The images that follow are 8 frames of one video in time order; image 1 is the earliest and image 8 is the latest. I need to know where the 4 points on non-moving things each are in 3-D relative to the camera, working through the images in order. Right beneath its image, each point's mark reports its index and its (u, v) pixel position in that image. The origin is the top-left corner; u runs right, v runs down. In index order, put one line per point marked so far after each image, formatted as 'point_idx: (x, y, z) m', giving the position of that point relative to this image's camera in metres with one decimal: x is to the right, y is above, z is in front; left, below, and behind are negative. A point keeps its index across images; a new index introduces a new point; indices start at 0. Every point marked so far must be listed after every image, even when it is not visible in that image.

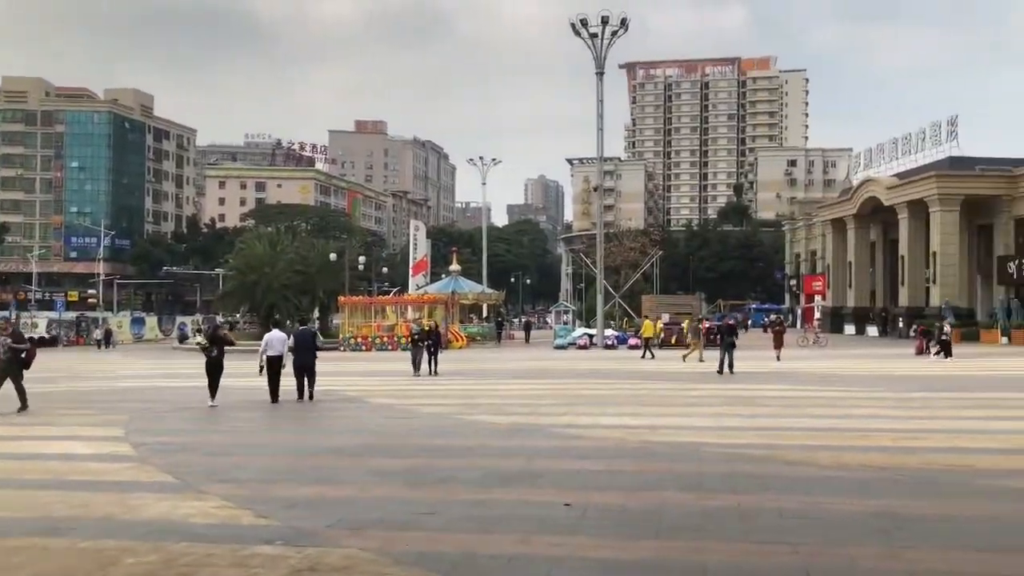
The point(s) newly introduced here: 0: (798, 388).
0: (+5.2, -1.8, +16.7) m
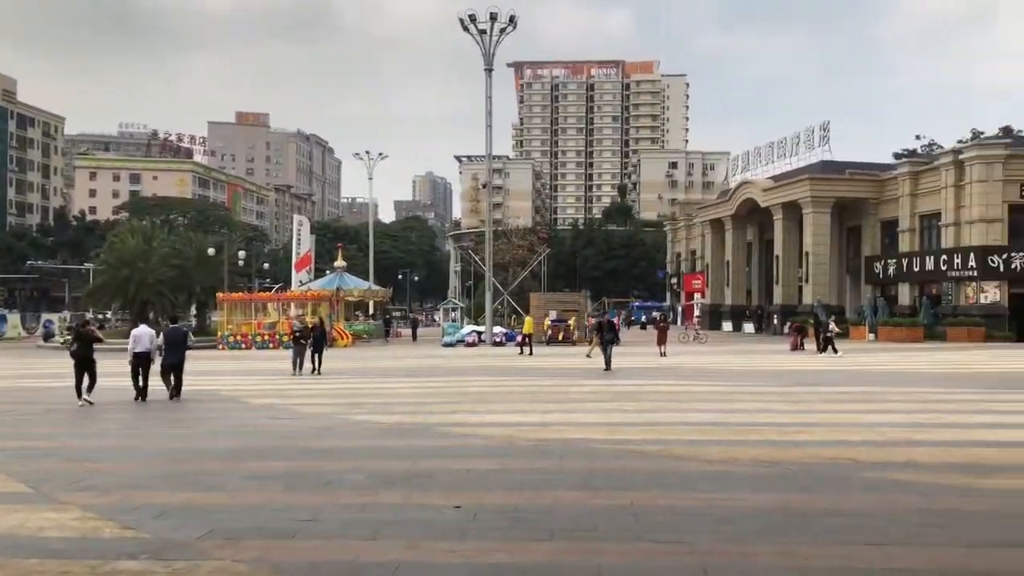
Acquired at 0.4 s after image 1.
0: (+3.2, -1.7, +17.0) m
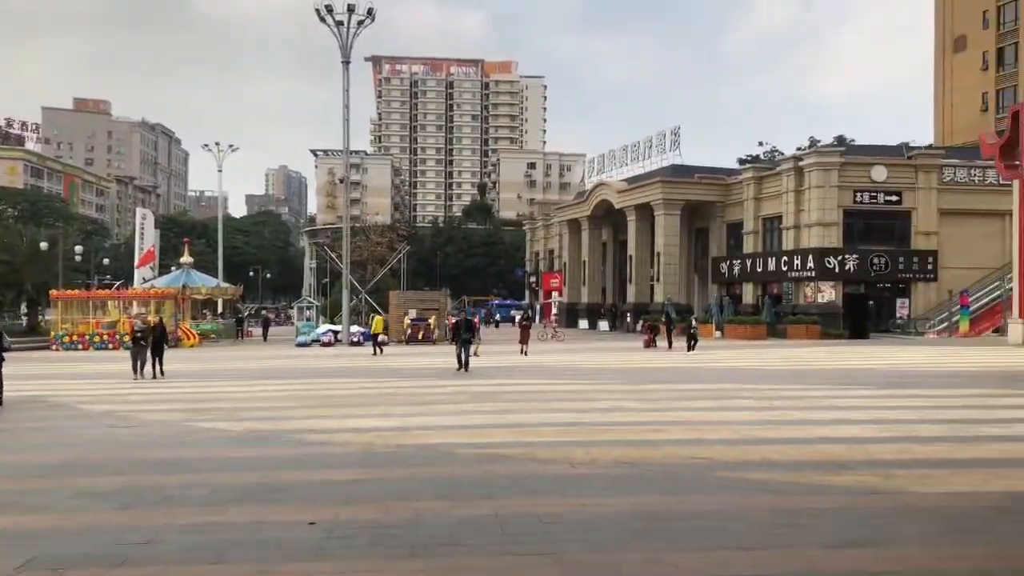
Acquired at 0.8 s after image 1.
0: (+0.6, -1.7, +16.9) m
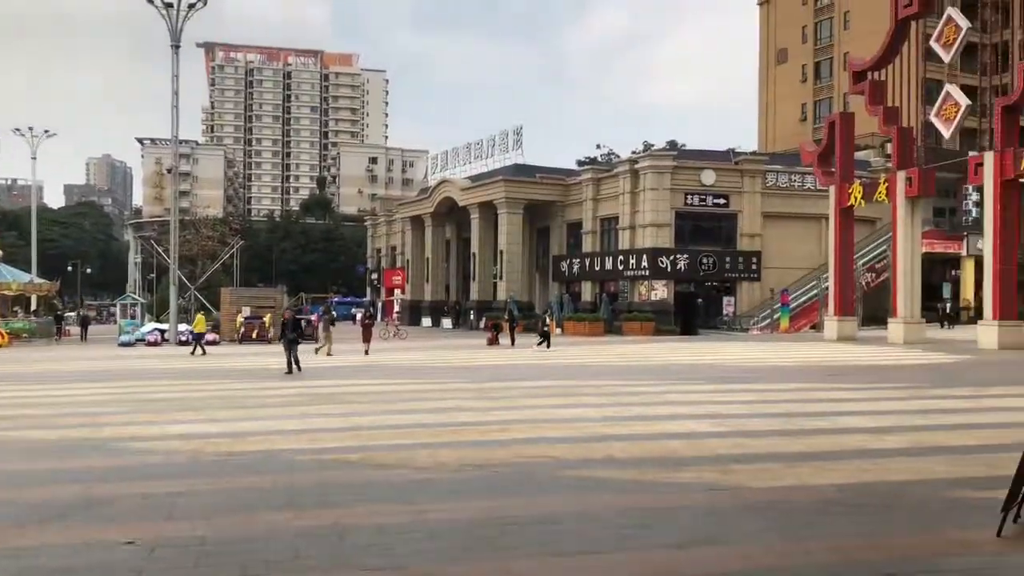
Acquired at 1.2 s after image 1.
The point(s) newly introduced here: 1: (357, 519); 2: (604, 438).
0: (-2.2, -1.7, +16.5) m
1: (-1.1, -1.6, +6.2) m
2: (+0.9, -1.5, +9.4) m
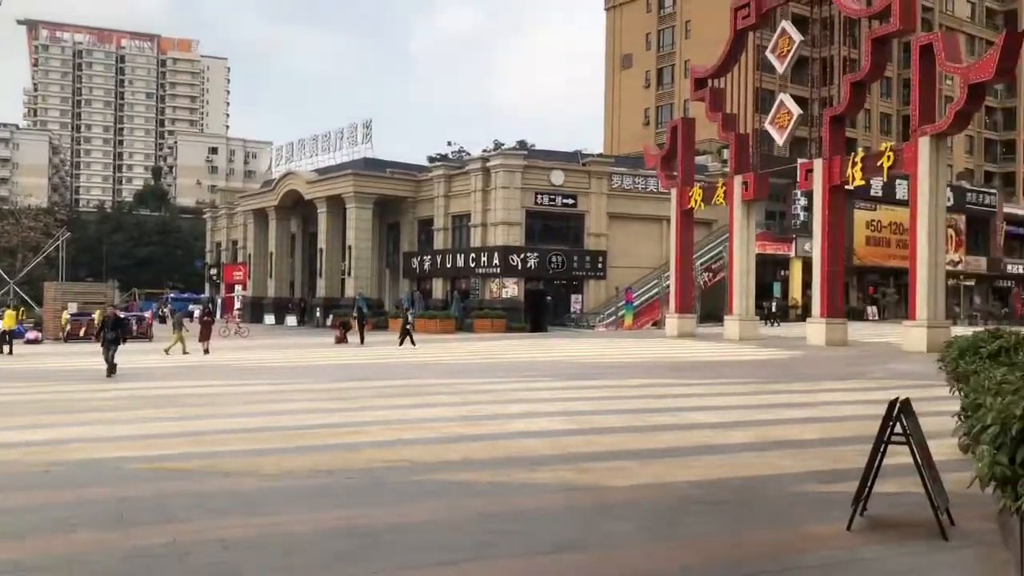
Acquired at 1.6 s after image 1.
0: (-4.8, -1.6, +15.7) m
1: (-2.0, -1.5, +5.7) m
2: (-0.5, -1.5, +9.2) m
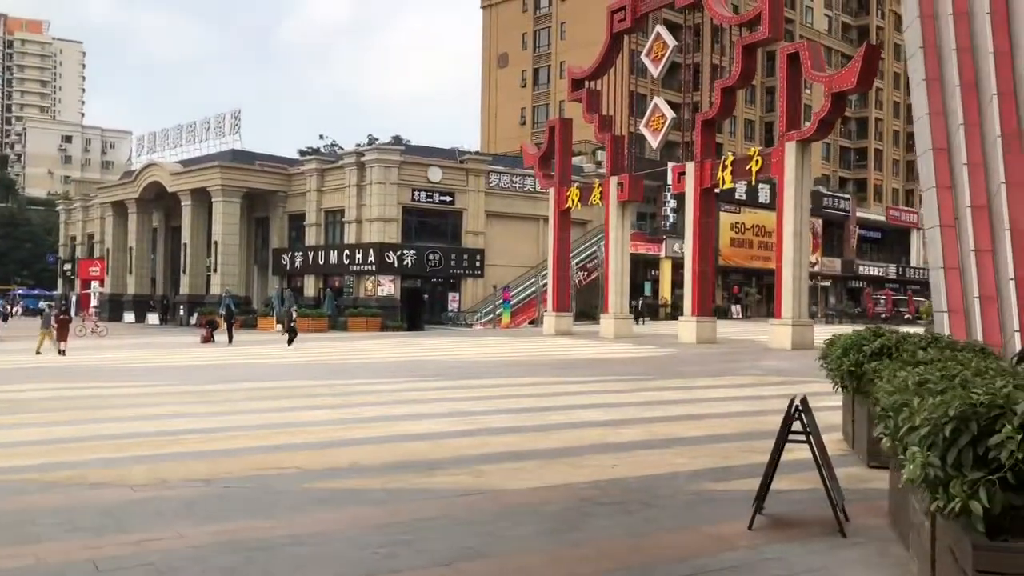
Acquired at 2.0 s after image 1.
0: (-6.7, -1.5, +14.7) m
1: (-2.5, -1.5, +5.2) m
2: (-1.6, -1.5, +8.8) m
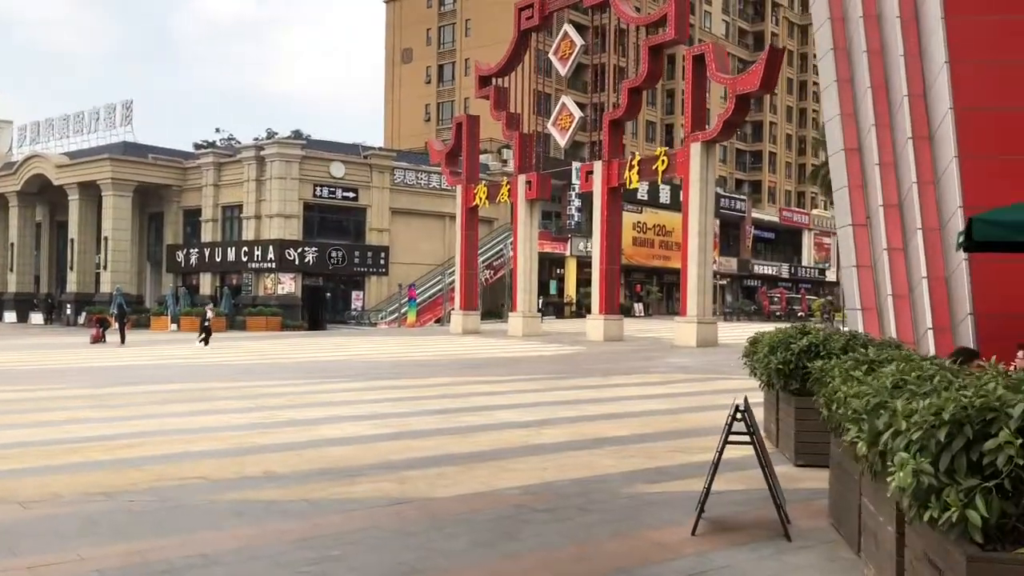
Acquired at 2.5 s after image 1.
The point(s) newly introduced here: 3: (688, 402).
0: (-8.0, -1.5, +13.6) m
1: (-2.9, -1.5, +4.6) m
2: (-2.3, -1.4, +8.3) m
3: (+2.4, -1.5, +12.4) m
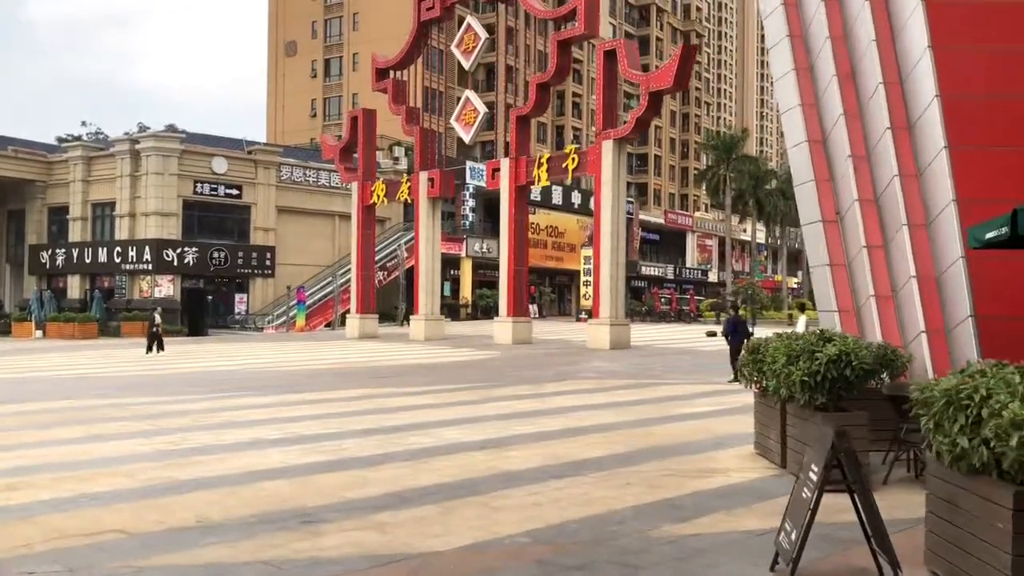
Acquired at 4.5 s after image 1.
0: (-8.8, -1.6, +11.3) m
1: (-2.6, -1.5, +3.0) m
2: (-2.5, -1.5, +6.8) m
3: (+1.6, -1.5, +11.5) m
